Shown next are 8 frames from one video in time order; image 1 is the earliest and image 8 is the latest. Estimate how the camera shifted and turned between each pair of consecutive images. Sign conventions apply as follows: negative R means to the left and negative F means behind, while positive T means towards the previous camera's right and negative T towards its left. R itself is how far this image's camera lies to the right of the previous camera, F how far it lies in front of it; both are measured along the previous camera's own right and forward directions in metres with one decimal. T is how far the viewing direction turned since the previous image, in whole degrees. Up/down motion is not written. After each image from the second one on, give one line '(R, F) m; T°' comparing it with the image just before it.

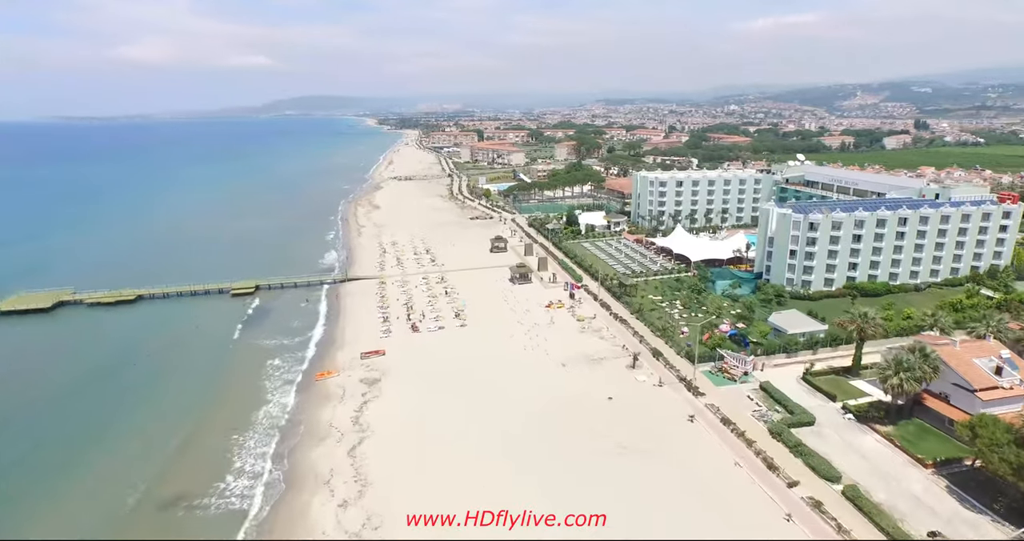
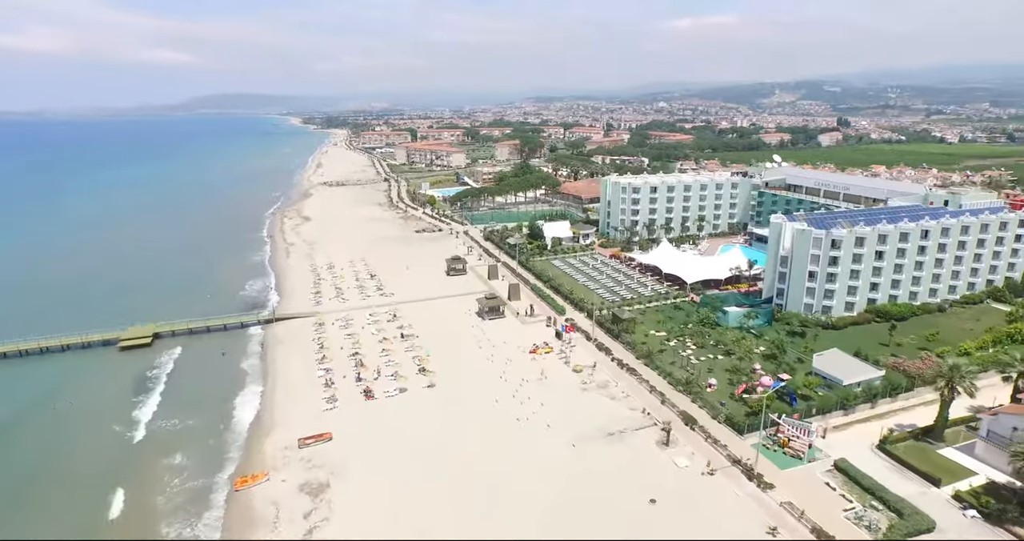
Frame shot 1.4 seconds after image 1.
(-3.0, +10.7) m; +6°
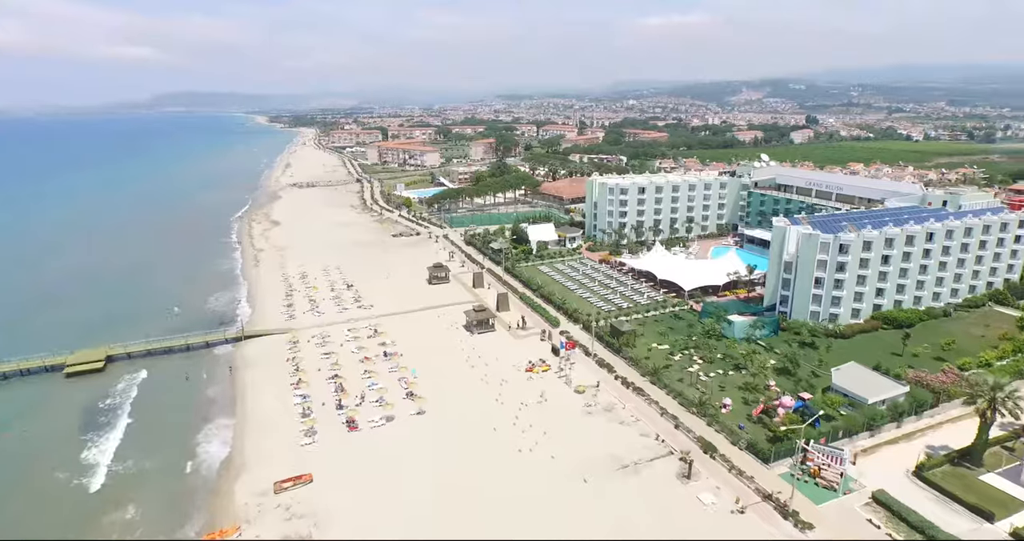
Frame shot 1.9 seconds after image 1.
(-1.5, +3.4) m; +3°
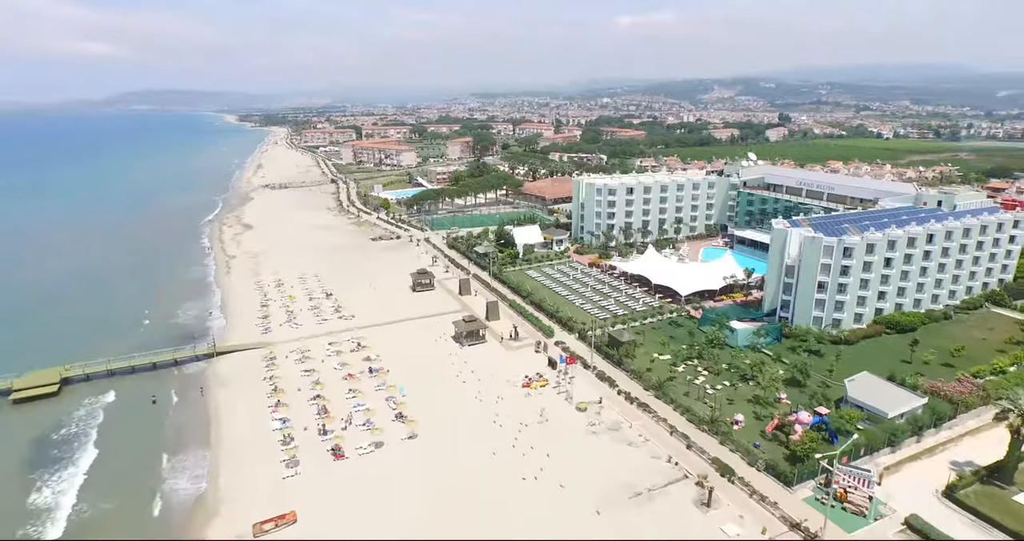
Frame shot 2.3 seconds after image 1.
(-1.2, +2.5) m; +2°
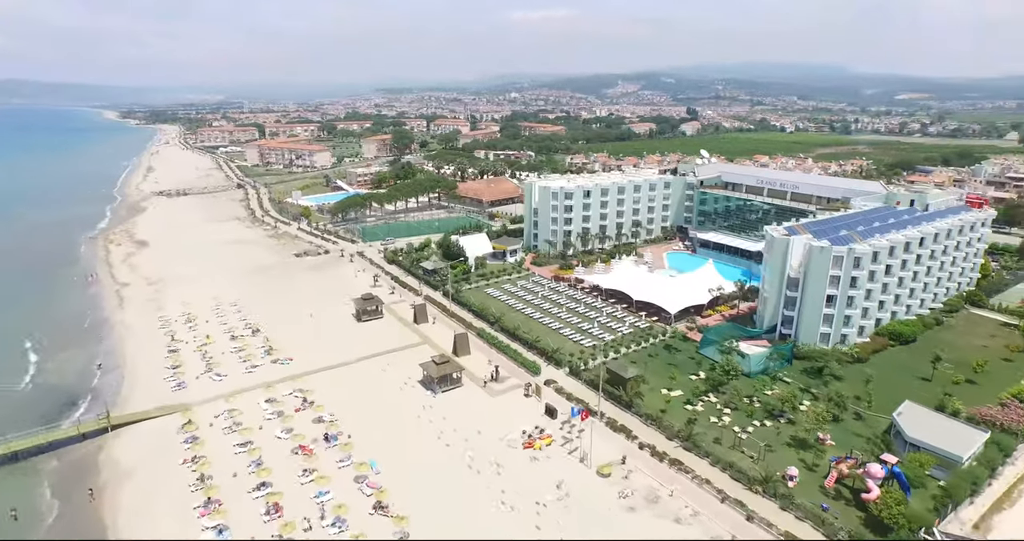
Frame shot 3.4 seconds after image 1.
(-4.1, +7.3) m; +8°
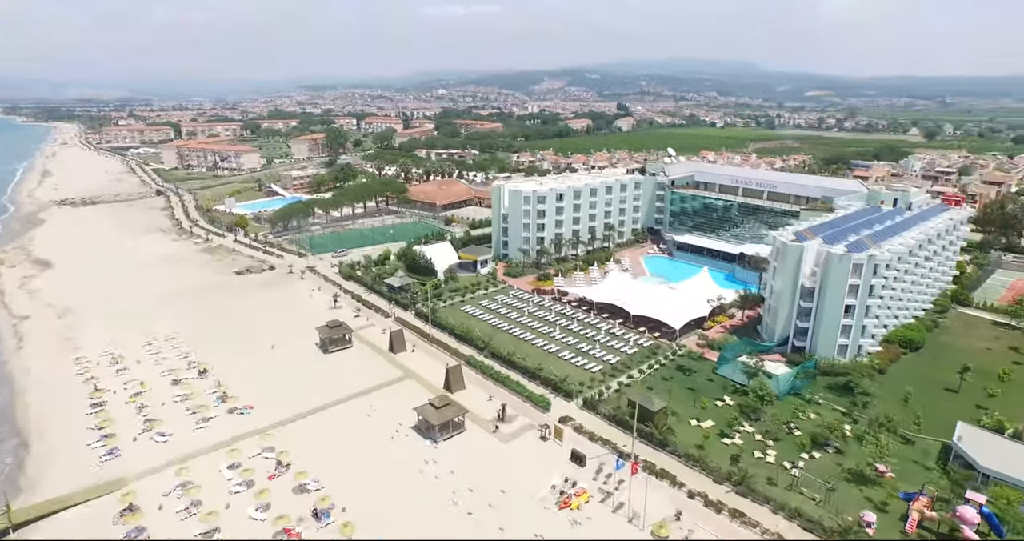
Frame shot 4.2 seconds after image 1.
(-4.0, +5.1) m; +7°
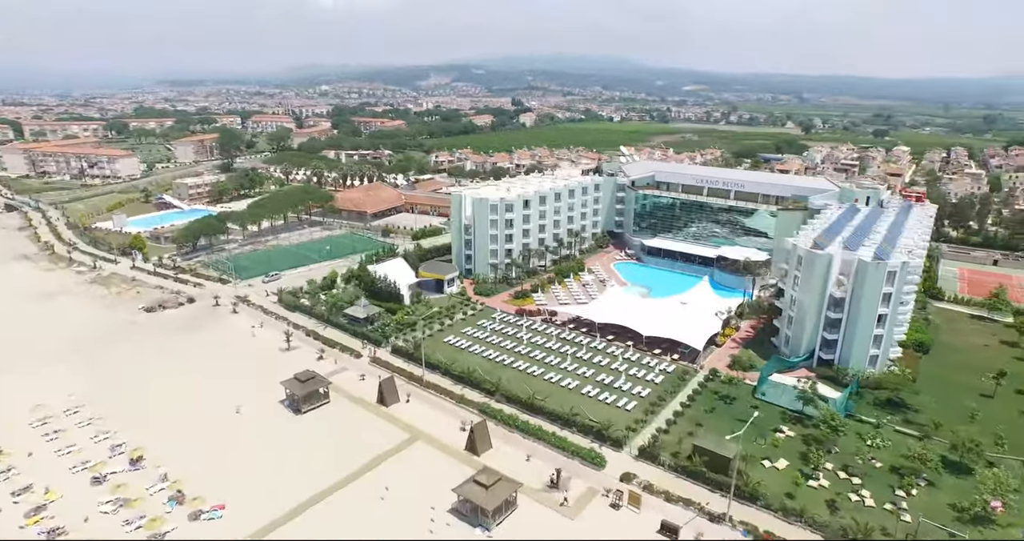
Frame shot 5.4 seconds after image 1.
(-6.7, +6.4) m; +10°
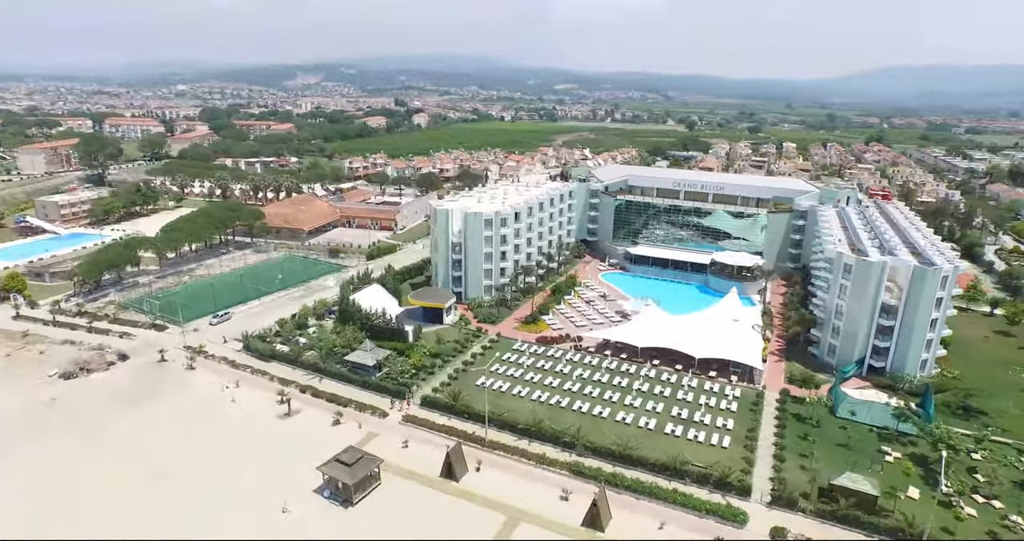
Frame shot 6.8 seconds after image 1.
(-9.4, +5.9) m; +12°
